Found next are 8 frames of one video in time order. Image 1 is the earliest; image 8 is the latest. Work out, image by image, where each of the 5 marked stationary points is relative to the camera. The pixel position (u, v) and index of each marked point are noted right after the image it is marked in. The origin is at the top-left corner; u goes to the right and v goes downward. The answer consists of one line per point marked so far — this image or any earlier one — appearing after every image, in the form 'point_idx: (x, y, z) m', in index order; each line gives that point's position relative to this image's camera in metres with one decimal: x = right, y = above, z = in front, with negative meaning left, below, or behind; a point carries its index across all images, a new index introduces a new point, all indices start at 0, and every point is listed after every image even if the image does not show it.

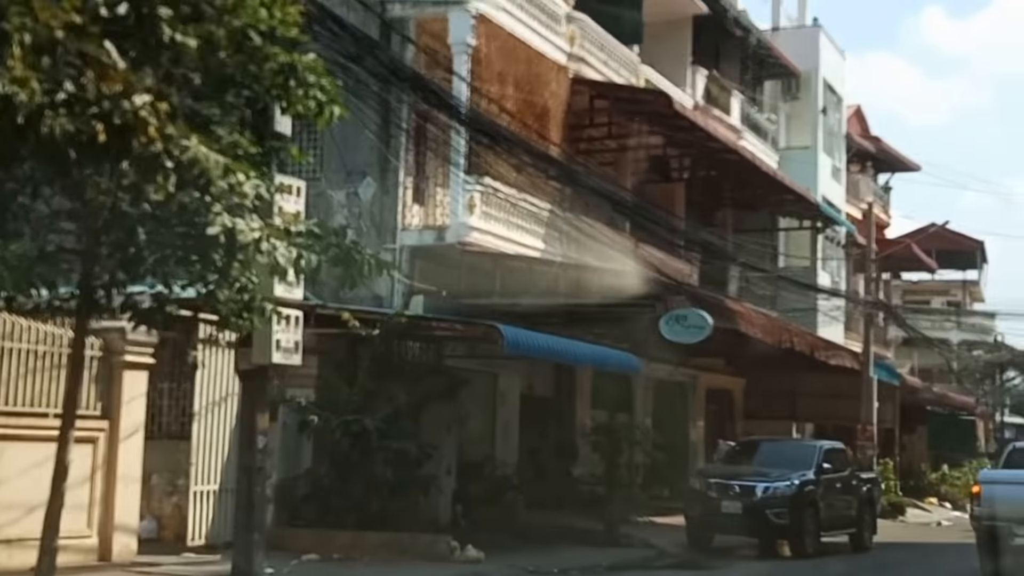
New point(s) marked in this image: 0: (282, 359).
0: (-1.9, -0.6, +12.0) m
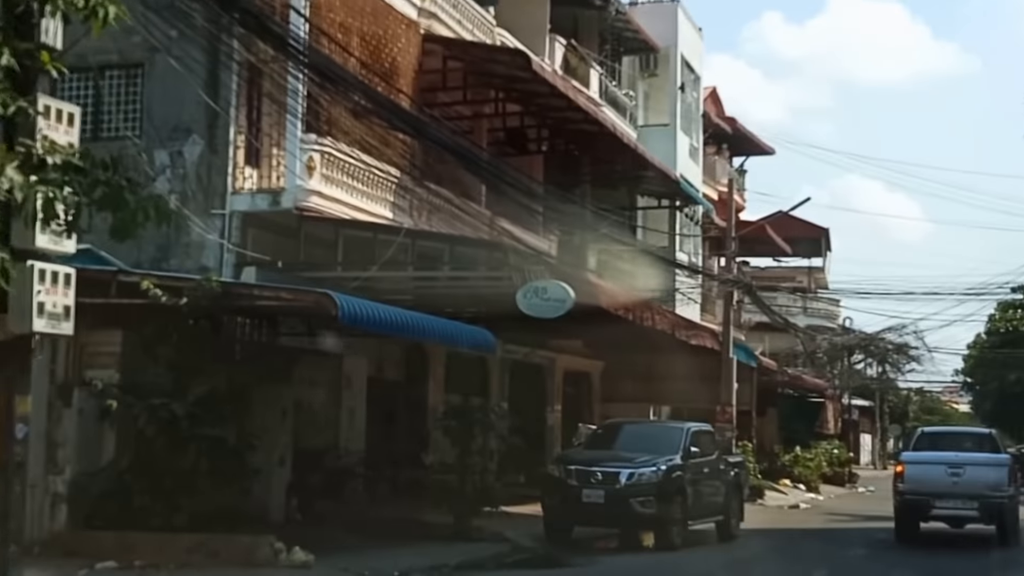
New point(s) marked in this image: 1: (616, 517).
0: (-3.1, -0.3, +9.8) m
1: (+1.4, -3.1, +19.5) m
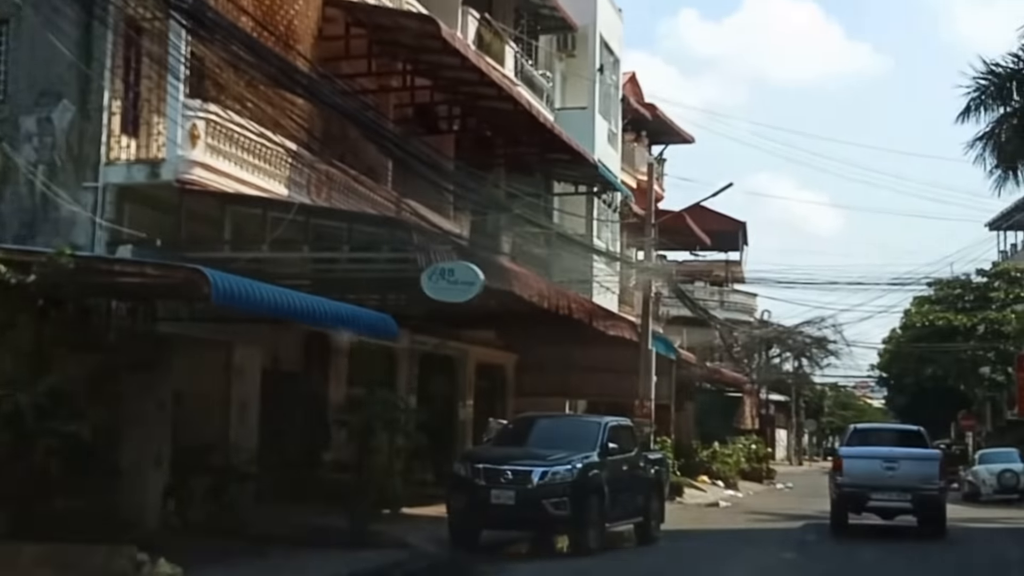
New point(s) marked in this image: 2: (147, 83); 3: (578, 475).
0: (-3.7, -0.1, +7.9) m
1: (+0.2, -2.8, +17.8) m
2: (-4.8, +2.7, +19.3) m
3: (+0.8, -2.3, +18.1) m
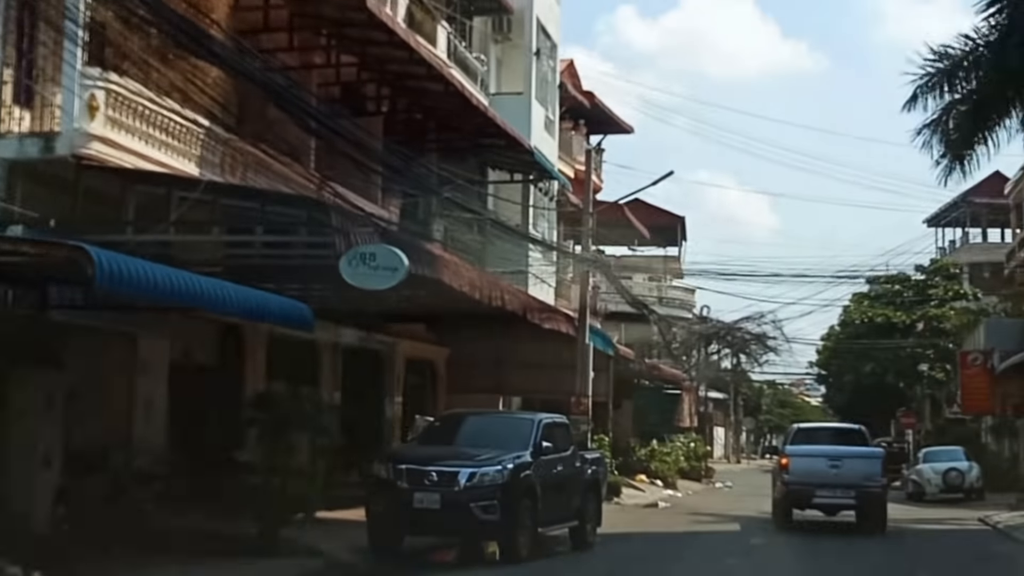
0: (-4.1, +0.1, +6.3) m
1: (-0.7, -2.7, +16.4) m
2: (-5.7, +2.9, +17.6) m
3: (0.0, -2.2, +16.7) m
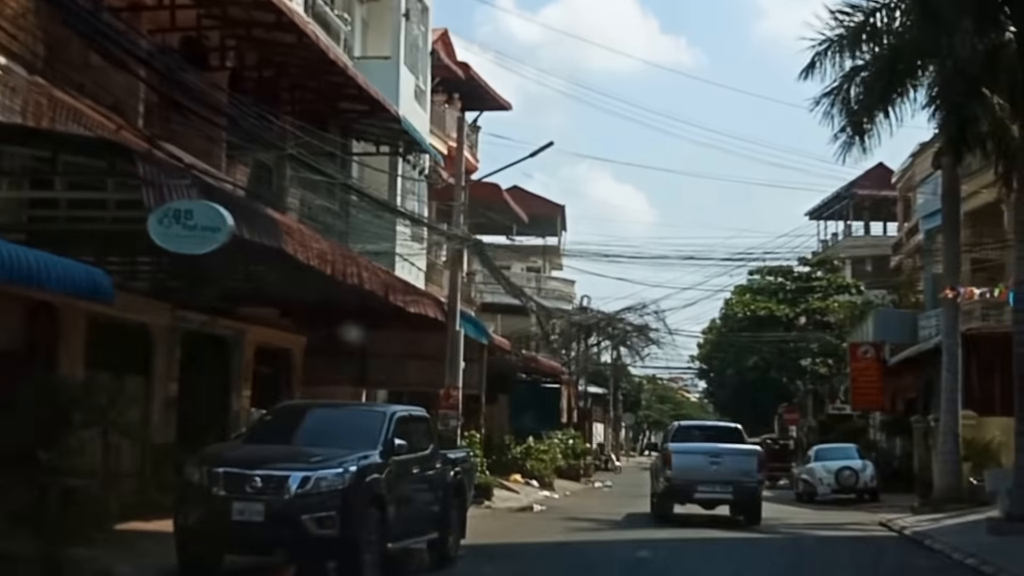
0: (-4.7, +0.4, +3.0) m
1: (-2.1, -2.3, +13.4) m
2: (-7.2, +3.3, +14.2) m
3: (-1.5, -1.8, +13.8) m
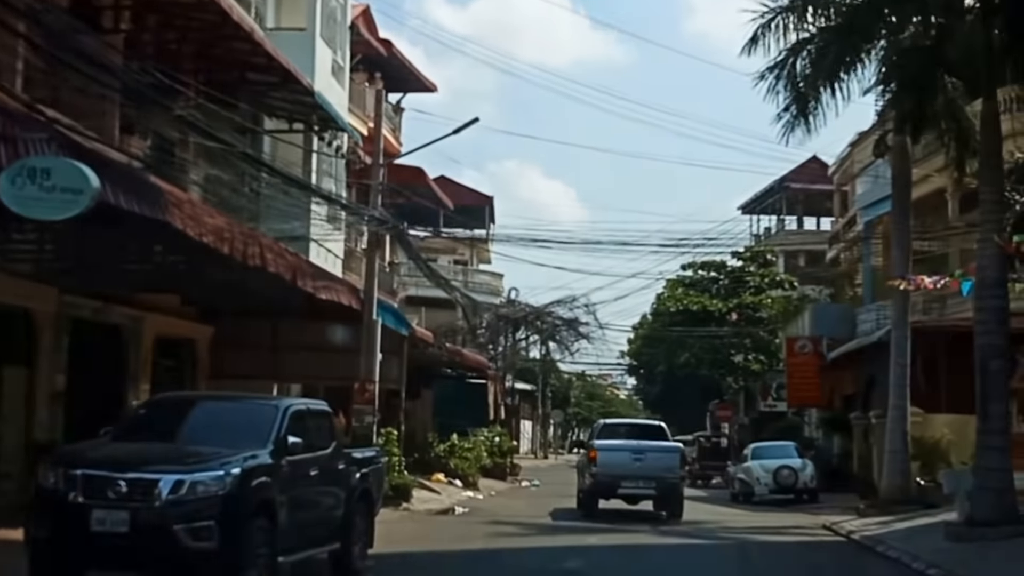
0: (-4.9, +0.7, +0.9) m
1: (-2.8, -2.1, +11.4) m
2: (-7.9, +3.6, +11.9) m
3: (-2.3, -1.6, +11.8) m
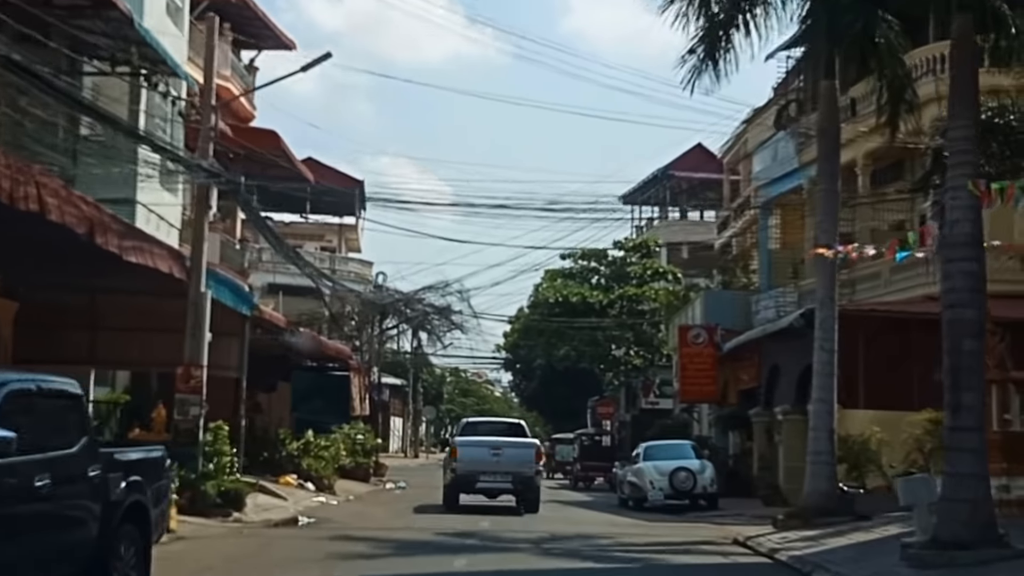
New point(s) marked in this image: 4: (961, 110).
0: (-4.9, +1.2, -3.6) m
1: (-3.7, -1.6, +7.1) m
2: (-8.8, +4.1, +7.2) m
3: (-3.2, -1.1, +7.5) m
4: (+4.5, +1.8, +14.6) m
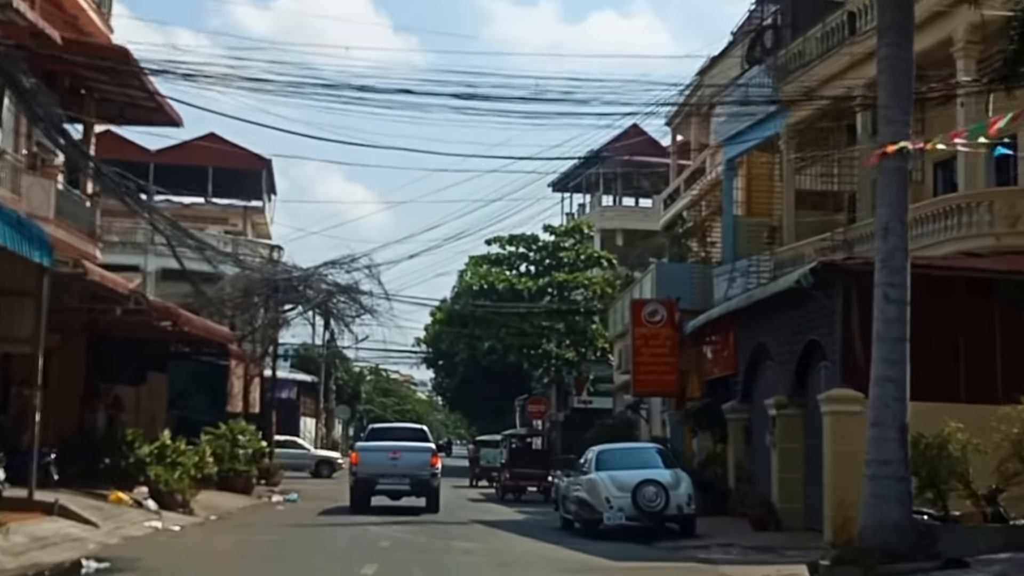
0: (-4.6, +2.0, -11.0) m
1: (-4.0, -0.8, -0.4) m
2: (-9.0, +4.9, -0.5) m
3: (-3.5, -0.4, +0.1) m
4: (+3.9, +2.5, +7.6) m
